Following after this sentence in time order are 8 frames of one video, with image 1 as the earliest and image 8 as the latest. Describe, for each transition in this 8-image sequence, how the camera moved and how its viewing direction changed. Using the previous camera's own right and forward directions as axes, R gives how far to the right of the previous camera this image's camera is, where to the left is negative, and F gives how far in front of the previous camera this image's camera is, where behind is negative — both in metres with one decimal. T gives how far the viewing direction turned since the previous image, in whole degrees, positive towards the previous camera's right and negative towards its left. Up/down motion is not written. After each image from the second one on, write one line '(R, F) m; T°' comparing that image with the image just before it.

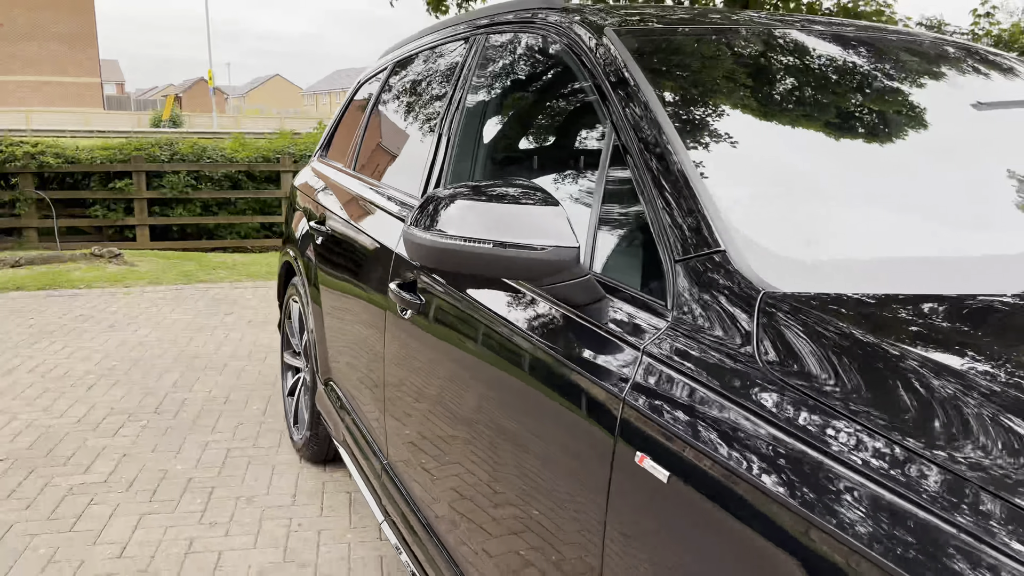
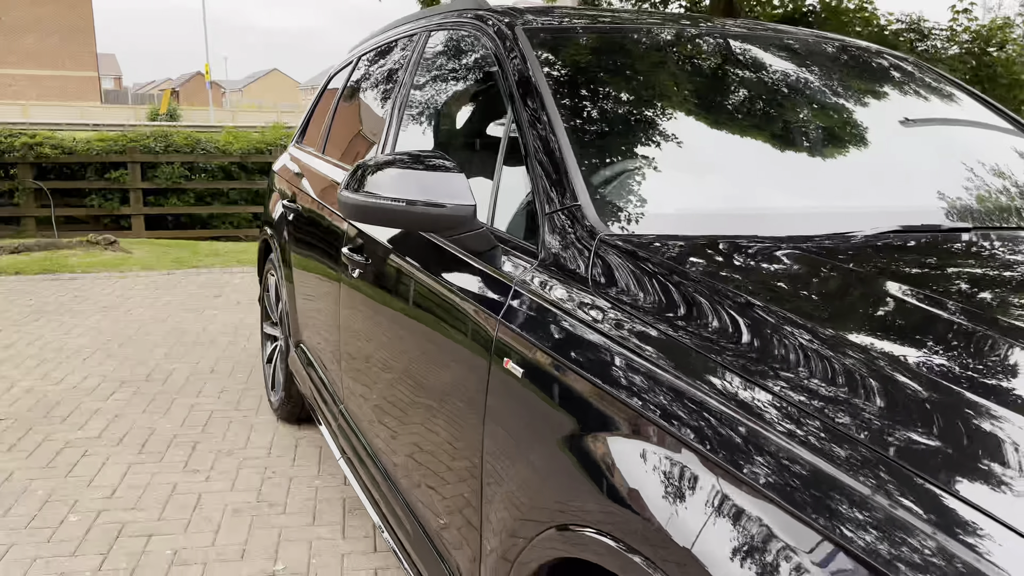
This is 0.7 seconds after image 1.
(+0.2, -0.3) m; 0°
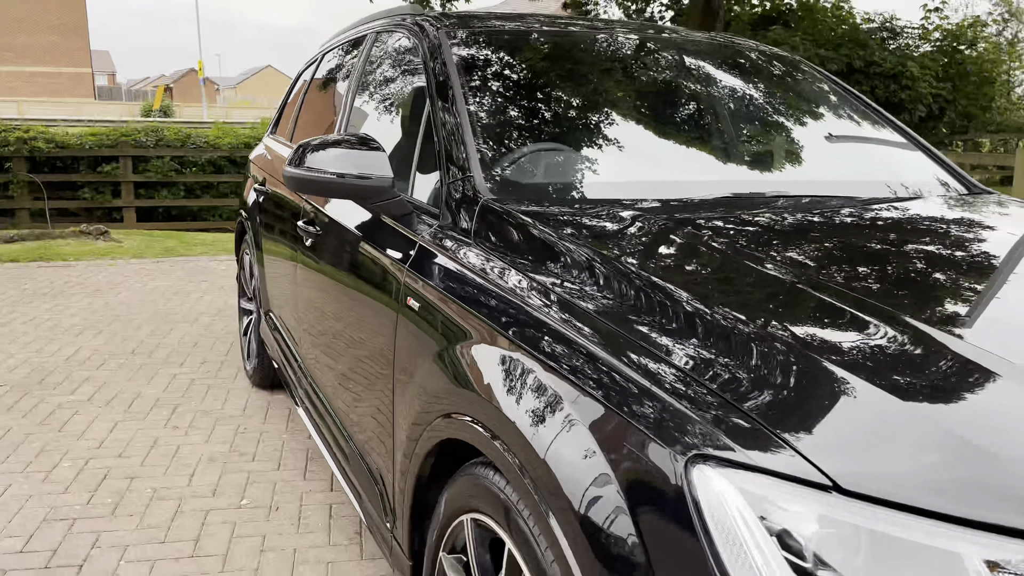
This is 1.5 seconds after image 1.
(+0.2, -0.4) m; 0°
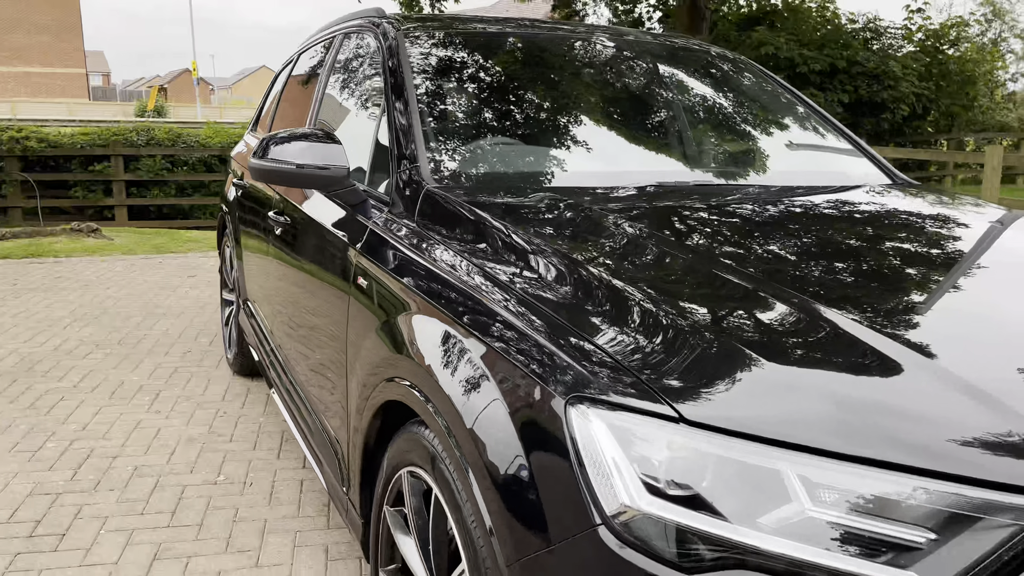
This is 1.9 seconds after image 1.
(+0.1, -0.2) m; 0°
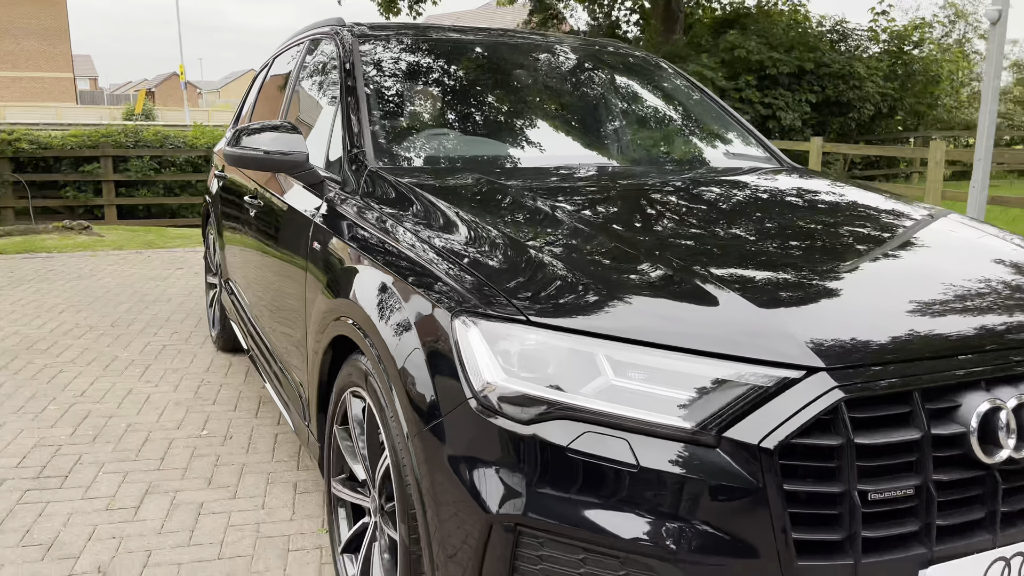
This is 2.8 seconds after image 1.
(+0.2, -0.4) m; +1°
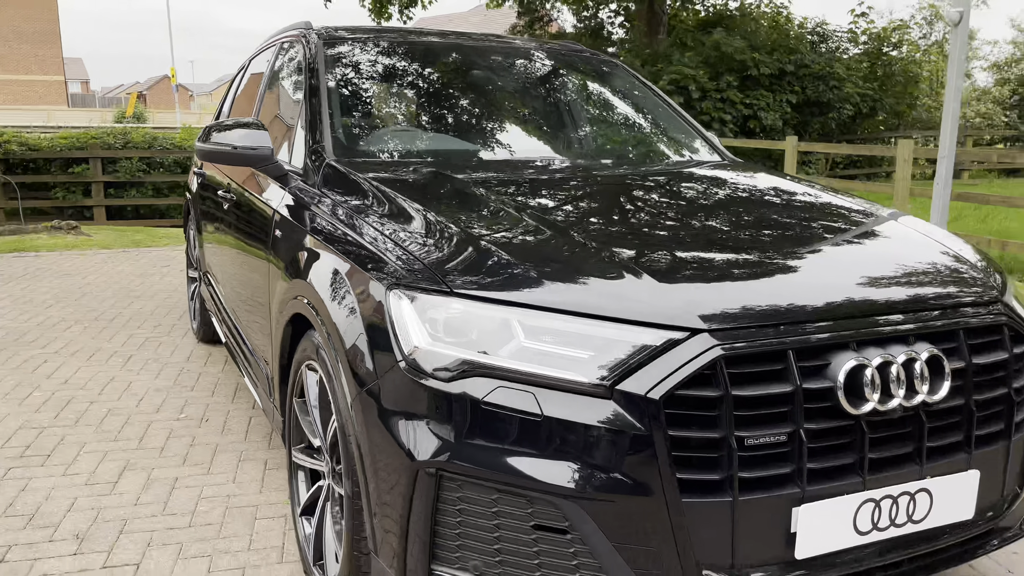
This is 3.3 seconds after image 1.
(+0.2, -0.2) m; 0°
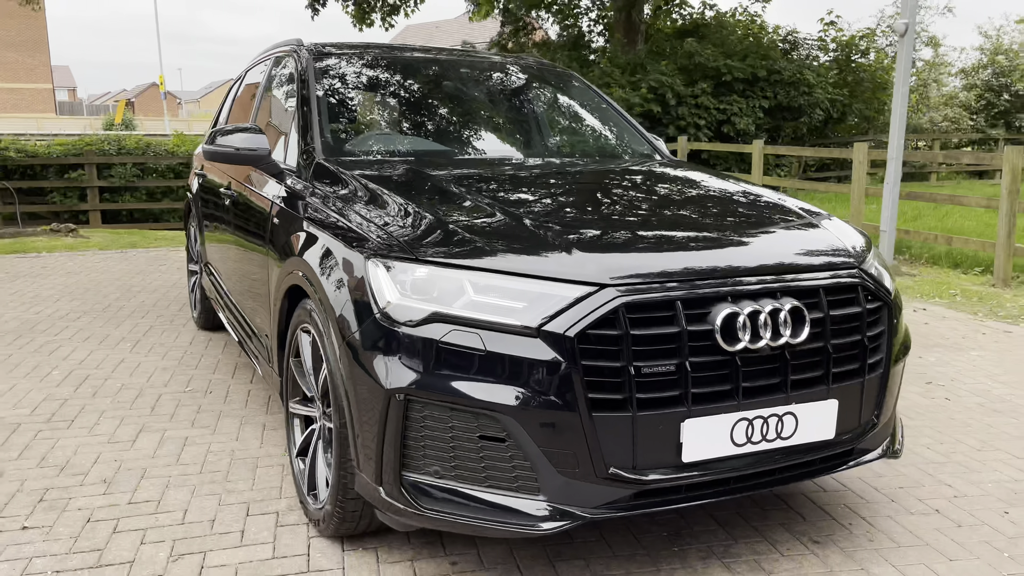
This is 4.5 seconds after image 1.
(+0.1, -0.5) m; +1°
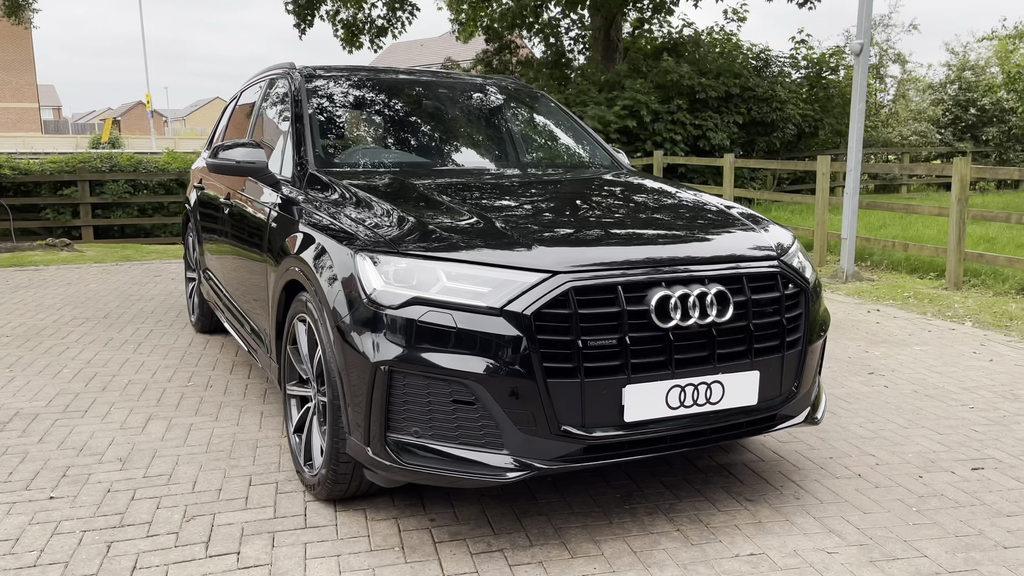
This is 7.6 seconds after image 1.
(+0.1, -0.4) m; +1°
